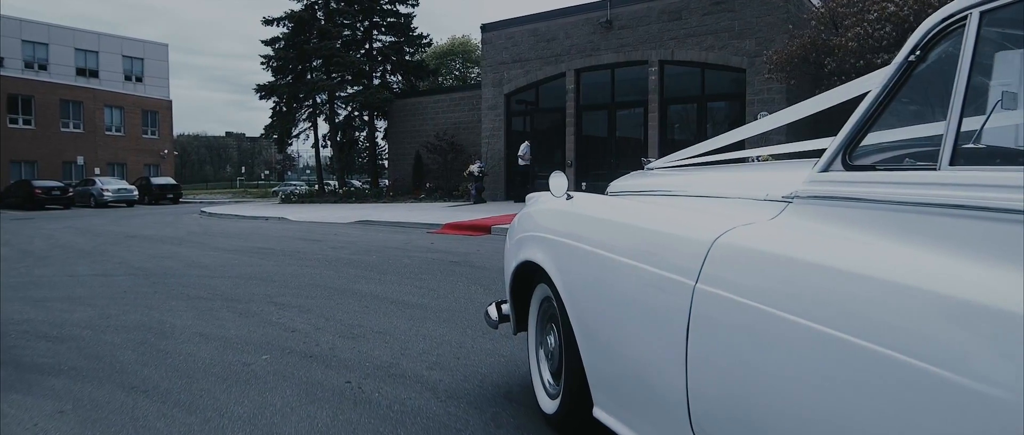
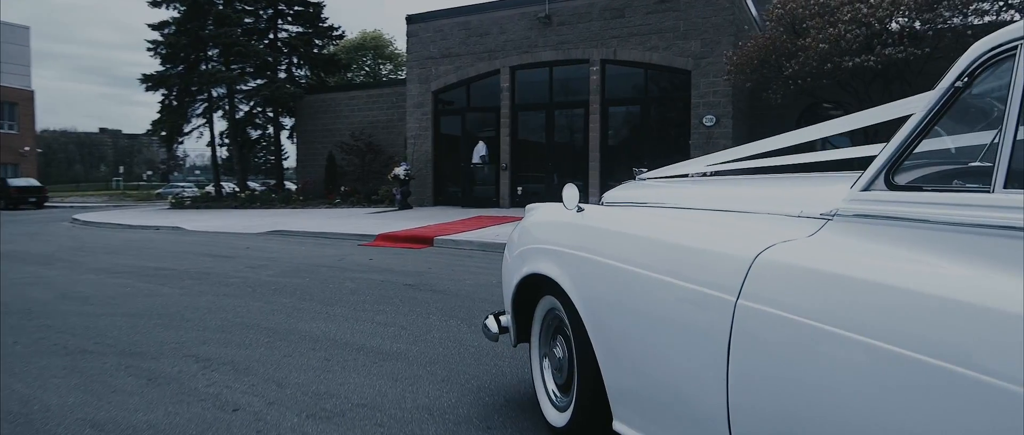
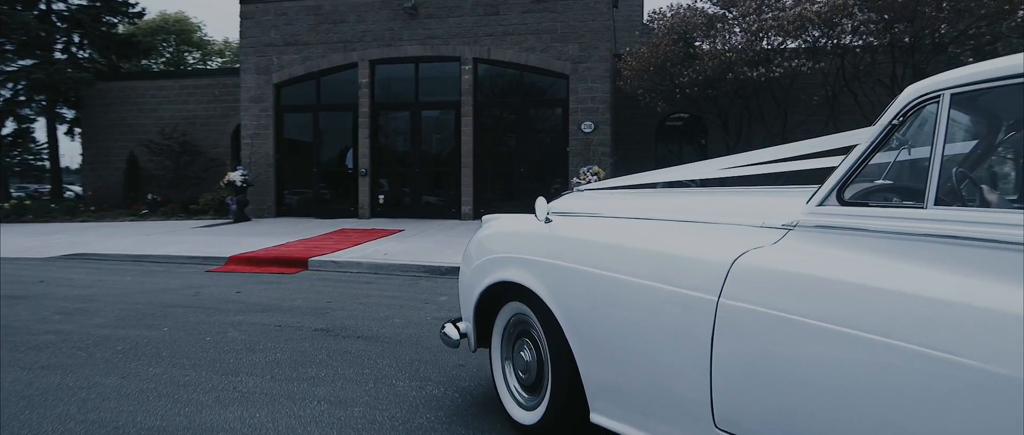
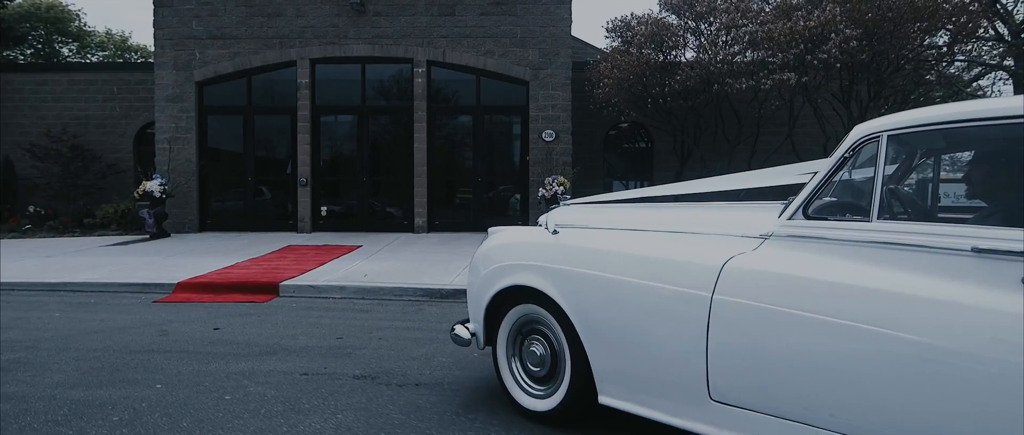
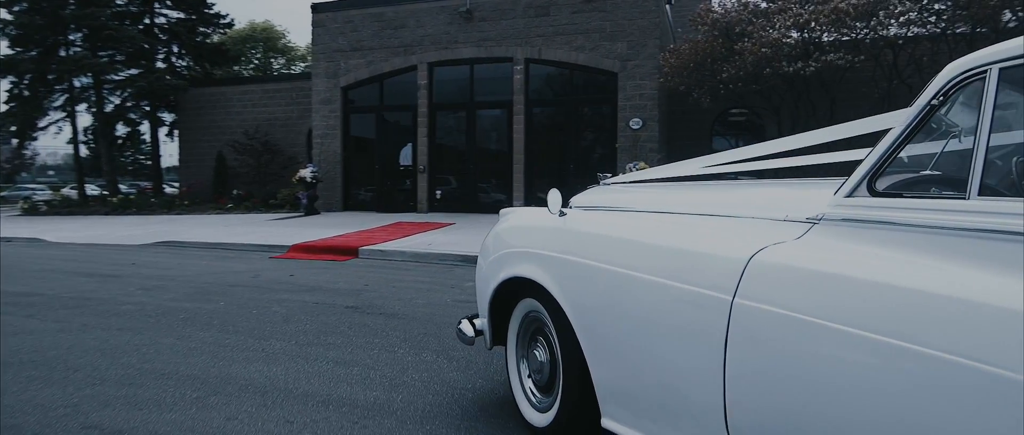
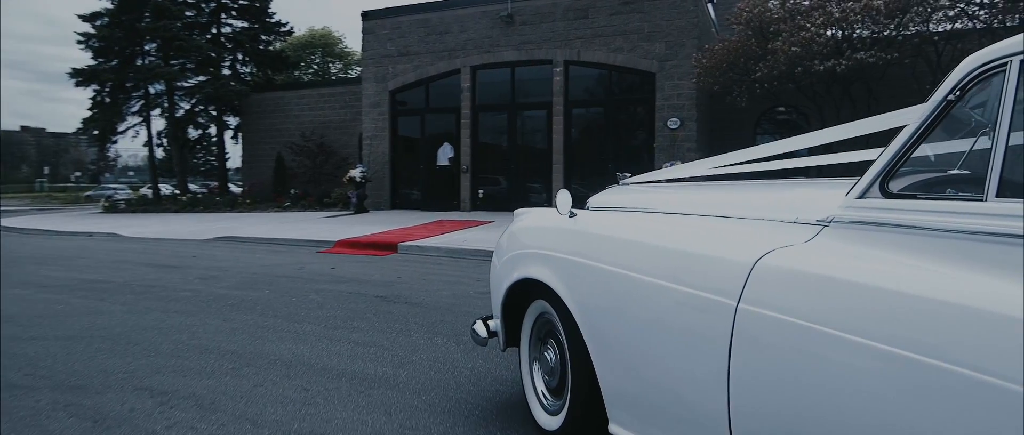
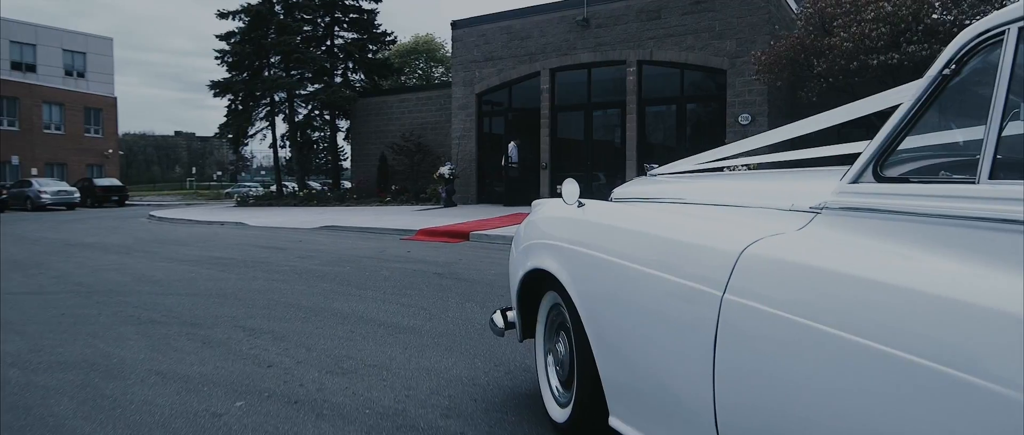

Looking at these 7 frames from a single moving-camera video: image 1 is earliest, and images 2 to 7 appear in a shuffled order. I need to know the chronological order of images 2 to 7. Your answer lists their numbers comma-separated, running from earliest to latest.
7, 2, 6, 5, 3, 4
